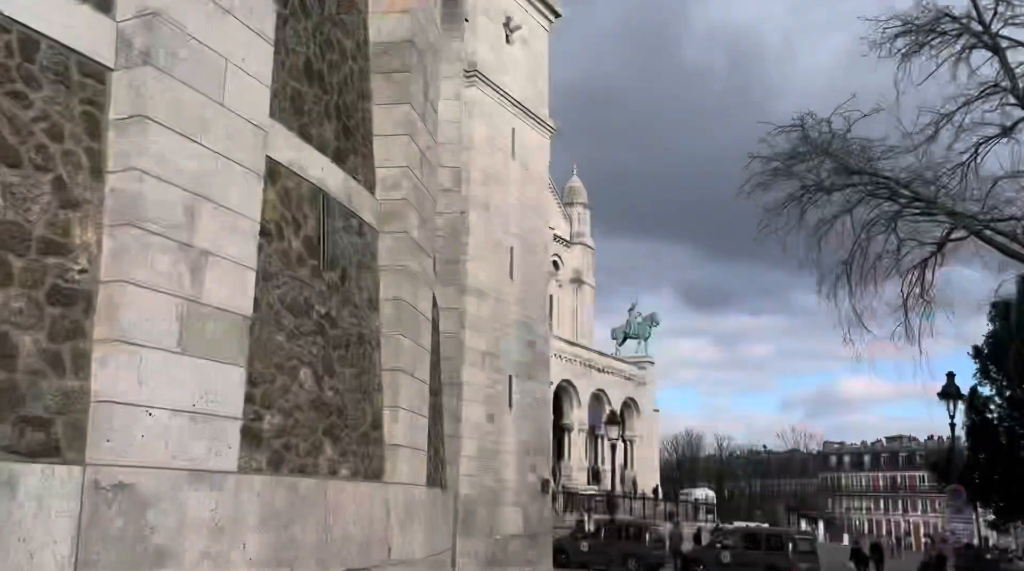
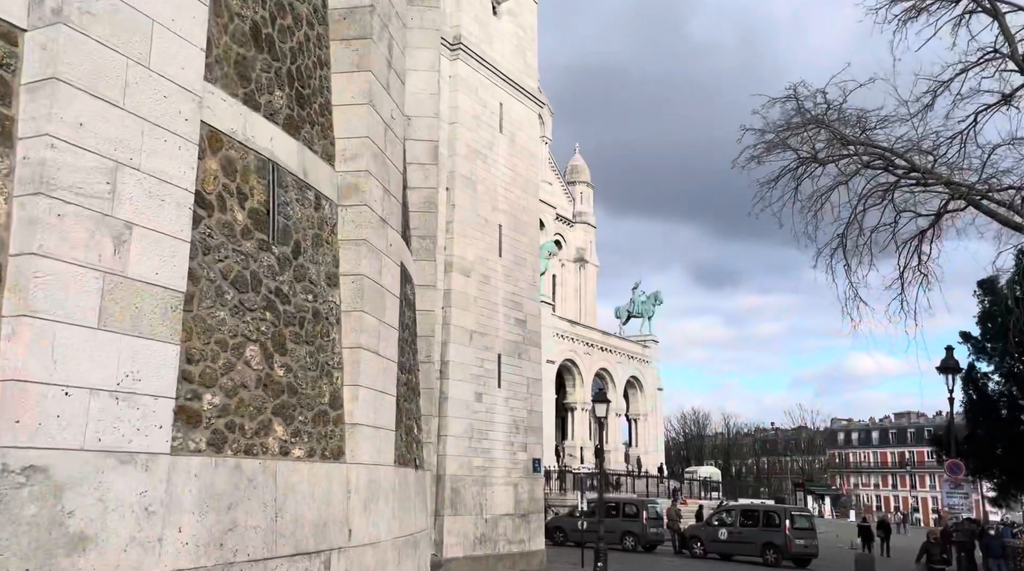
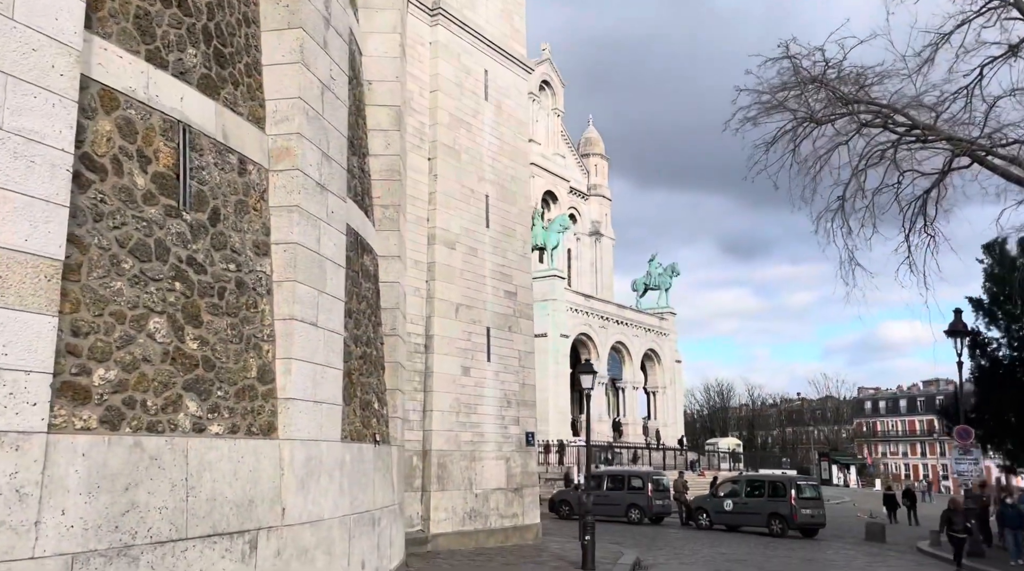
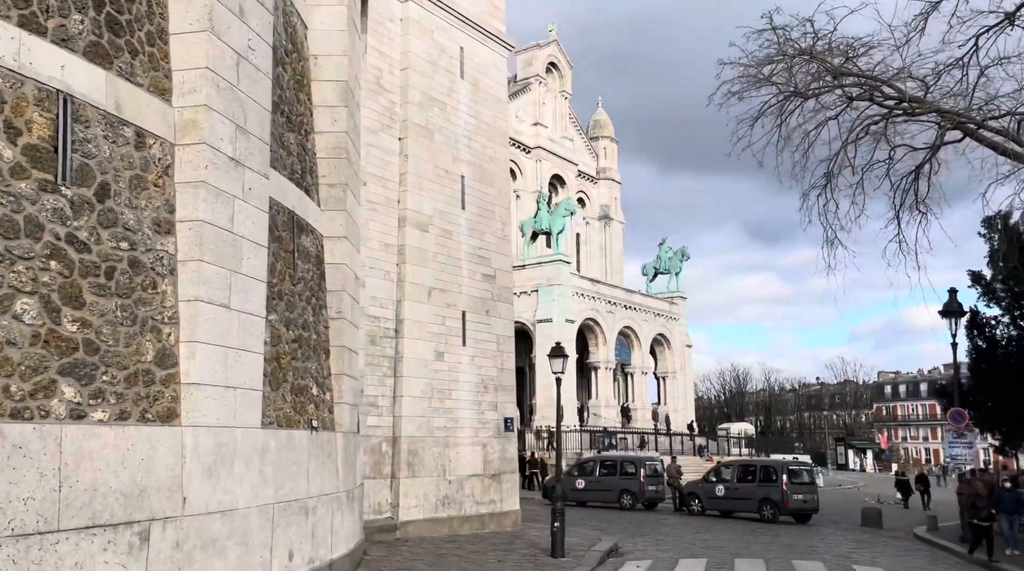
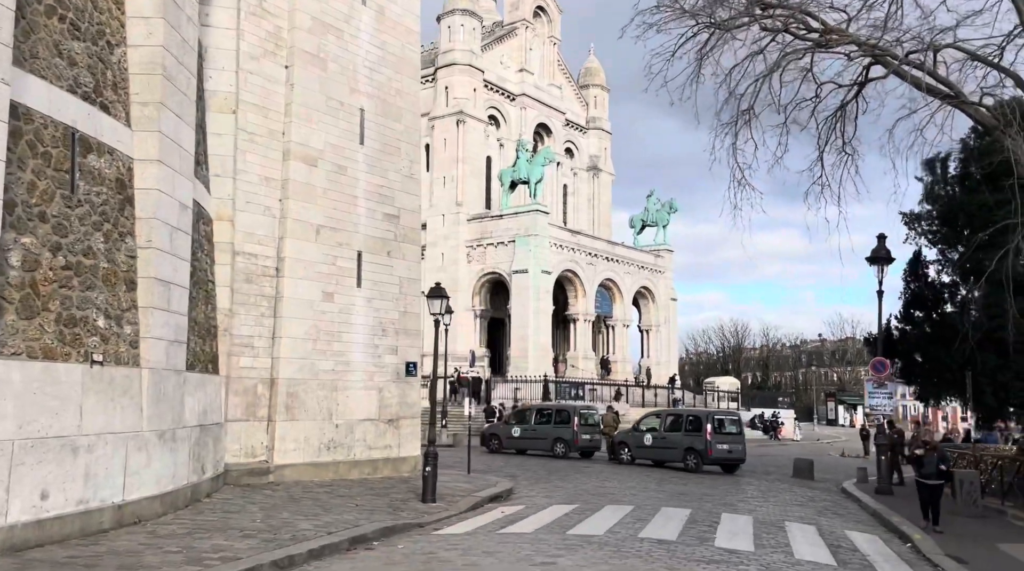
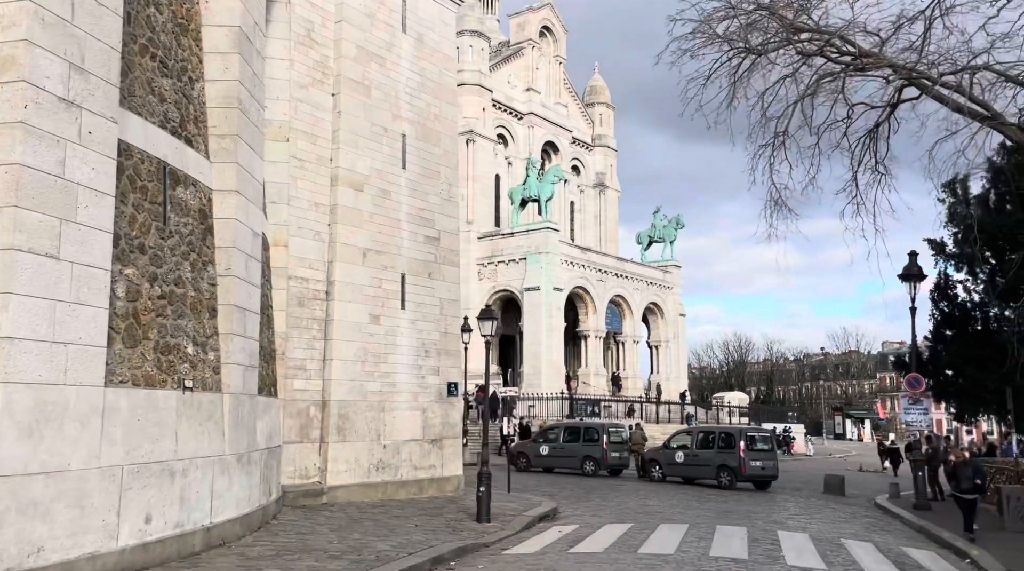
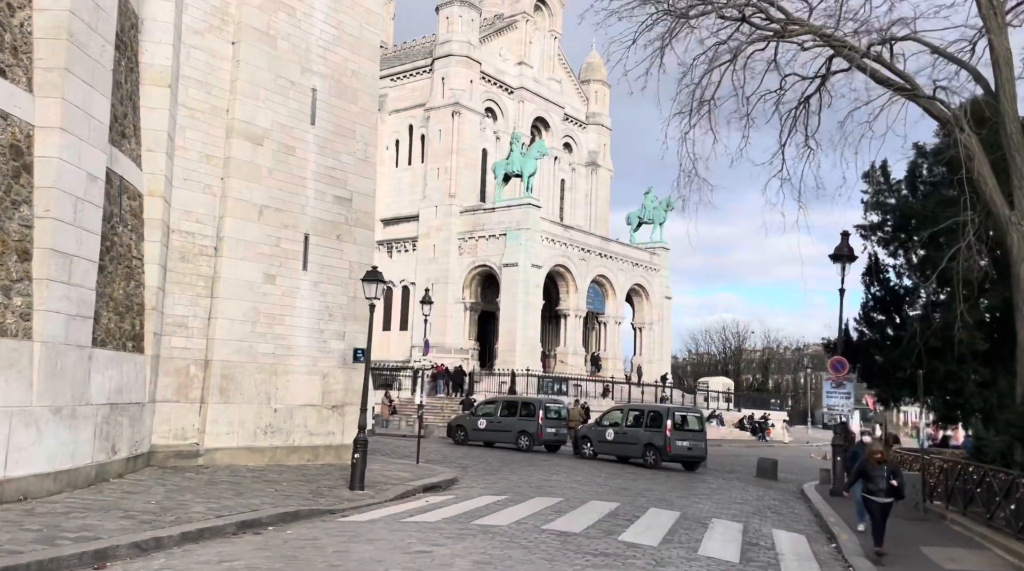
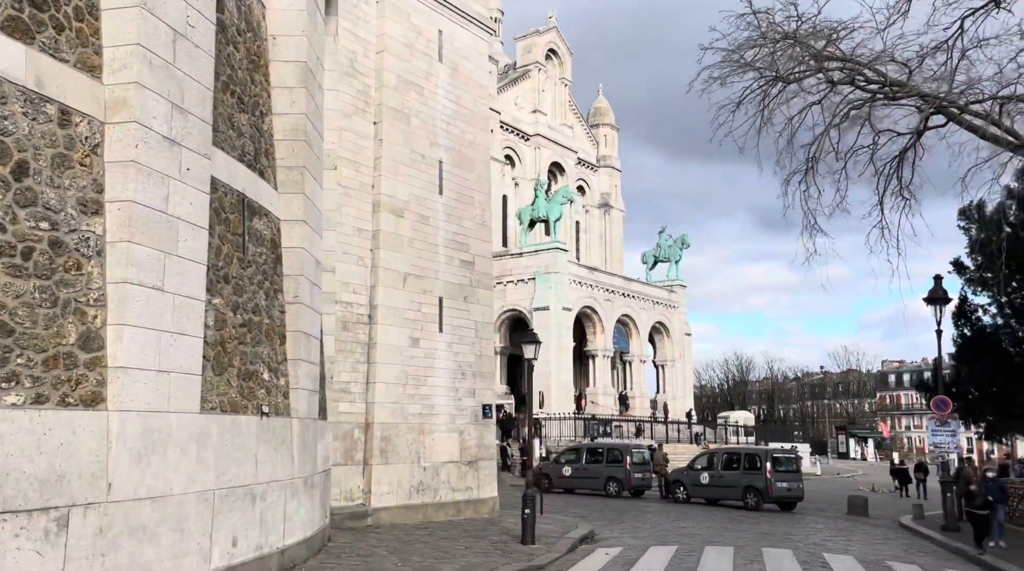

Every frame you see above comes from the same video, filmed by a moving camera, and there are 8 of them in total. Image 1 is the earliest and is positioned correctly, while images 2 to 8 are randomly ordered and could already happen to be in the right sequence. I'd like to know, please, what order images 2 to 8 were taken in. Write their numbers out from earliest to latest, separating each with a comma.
2, 3, 4, 8, 6, 5, 7
